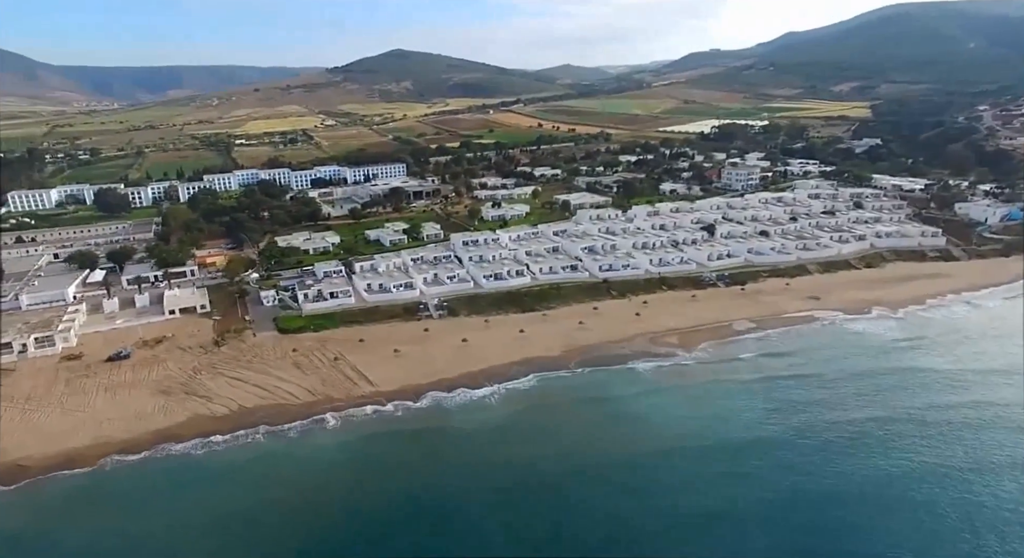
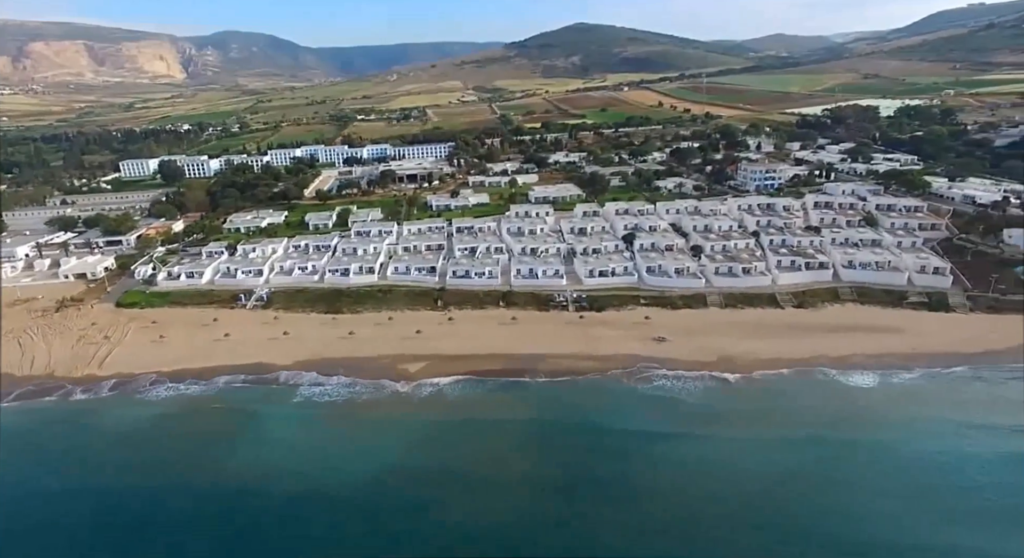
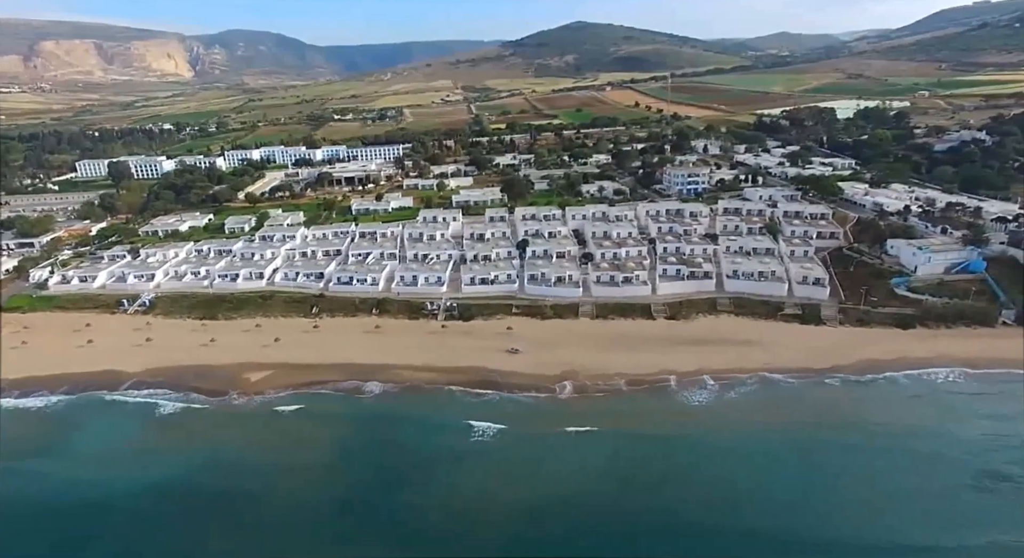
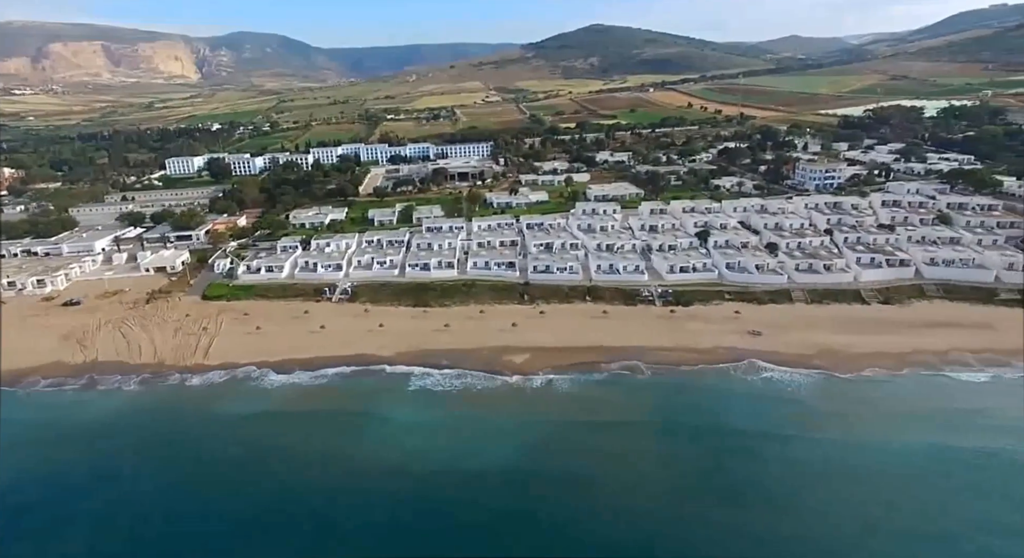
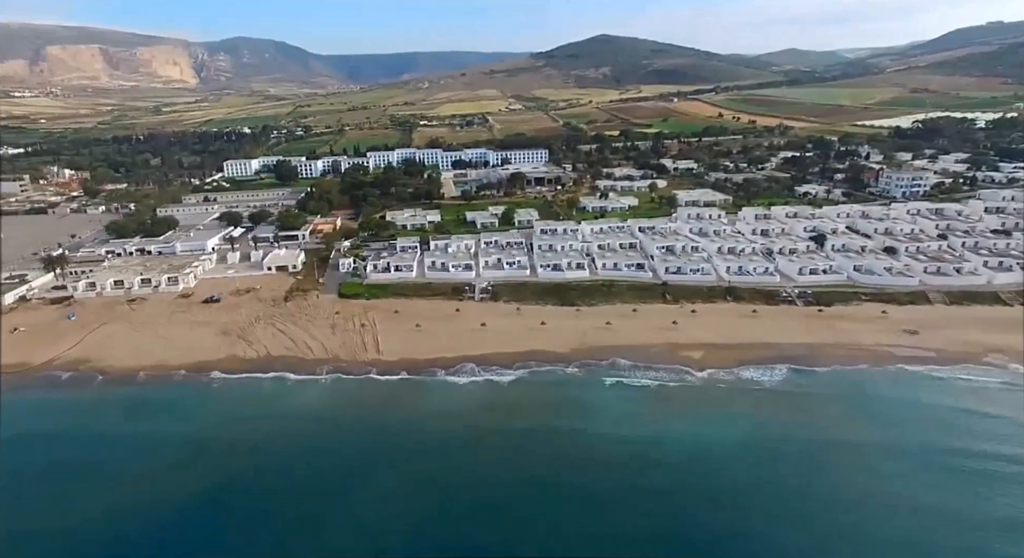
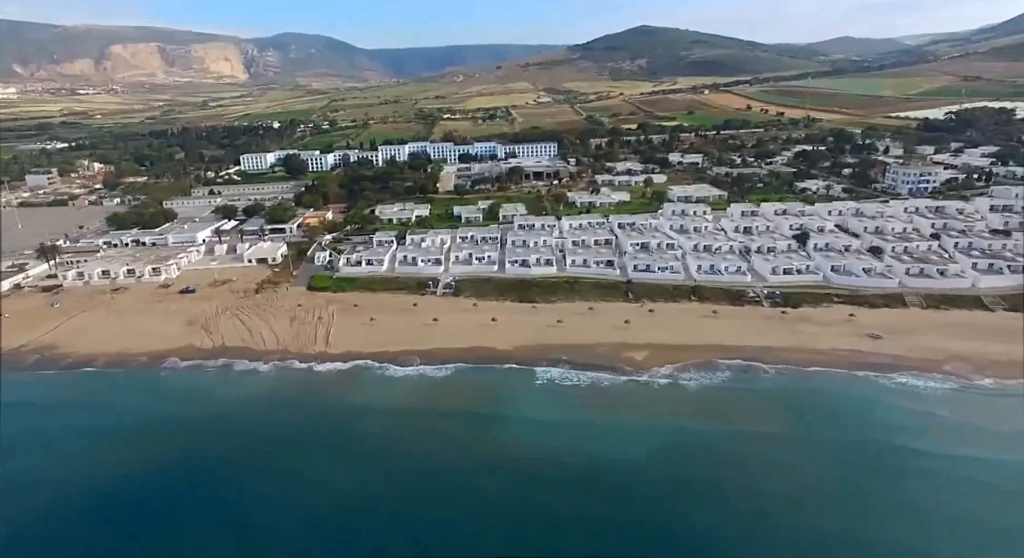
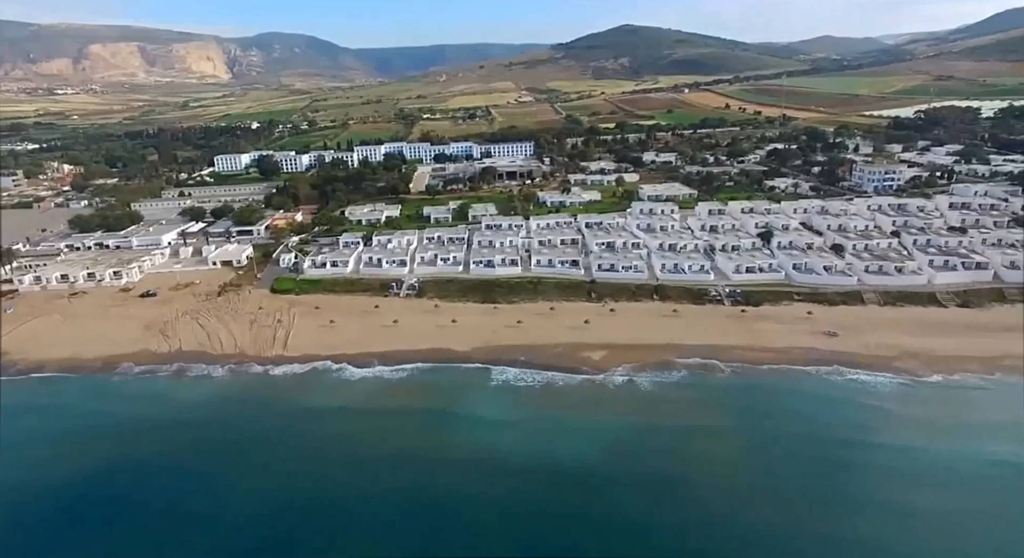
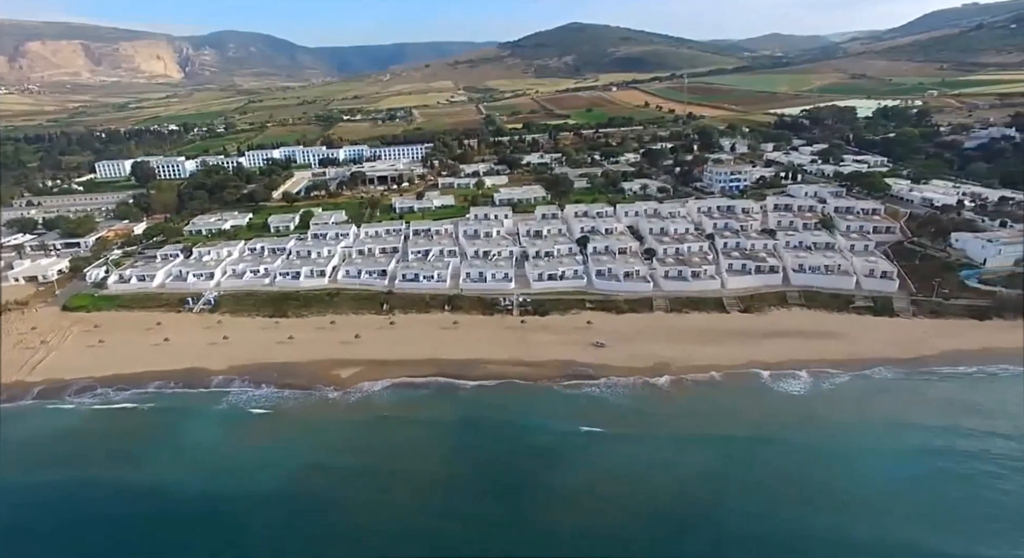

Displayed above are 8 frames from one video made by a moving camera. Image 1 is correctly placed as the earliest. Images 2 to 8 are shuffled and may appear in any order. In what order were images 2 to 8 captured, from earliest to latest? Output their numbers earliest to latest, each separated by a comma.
5, 6, 7, 4, 2, 8, 3
